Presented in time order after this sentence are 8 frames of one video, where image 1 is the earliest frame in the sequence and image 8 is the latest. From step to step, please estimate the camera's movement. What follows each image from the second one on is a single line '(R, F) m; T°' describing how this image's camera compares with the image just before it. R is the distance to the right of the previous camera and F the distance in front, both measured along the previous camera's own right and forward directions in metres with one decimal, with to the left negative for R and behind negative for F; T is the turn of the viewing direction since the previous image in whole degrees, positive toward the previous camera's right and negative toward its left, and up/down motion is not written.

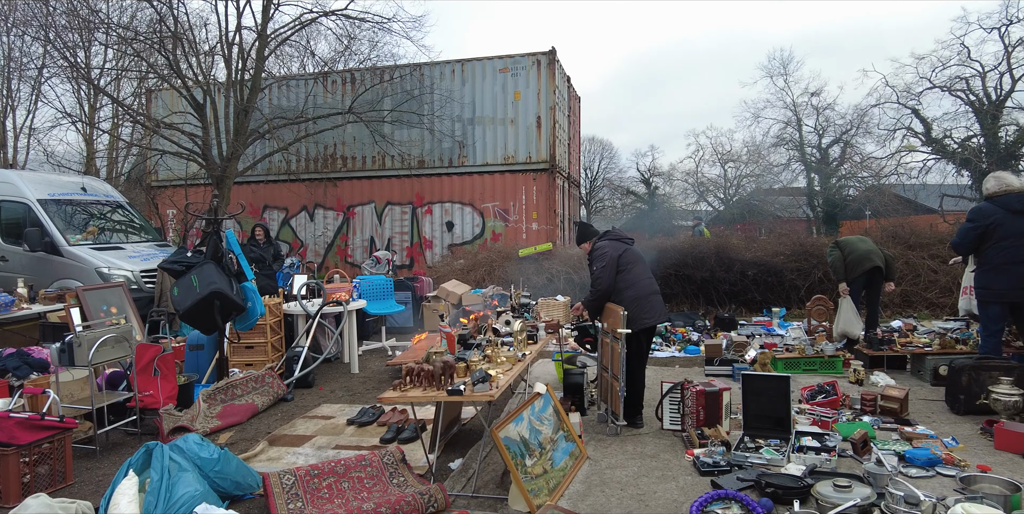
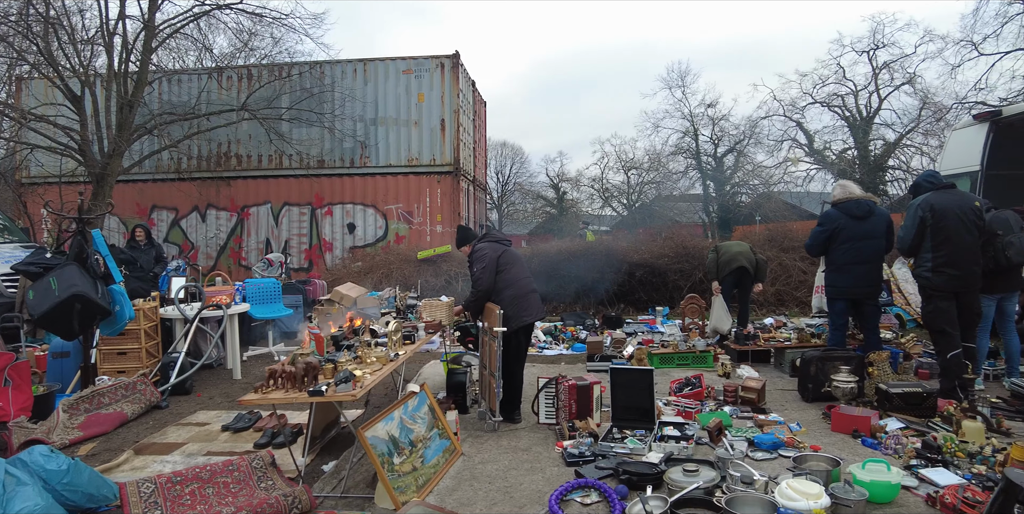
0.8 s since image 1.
(+0.2, -0.1) m; +8°
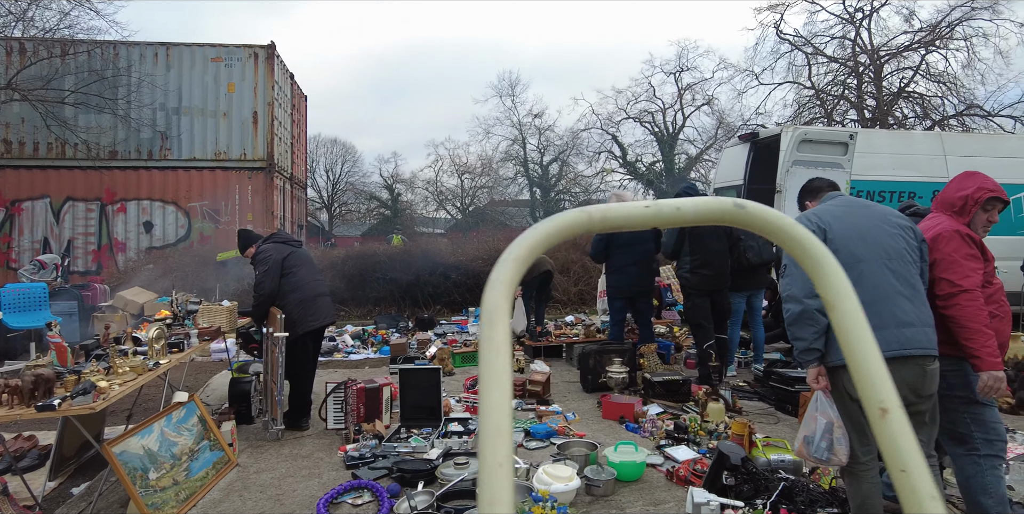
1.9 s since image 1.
(+0.3, -0.1) m; +14°
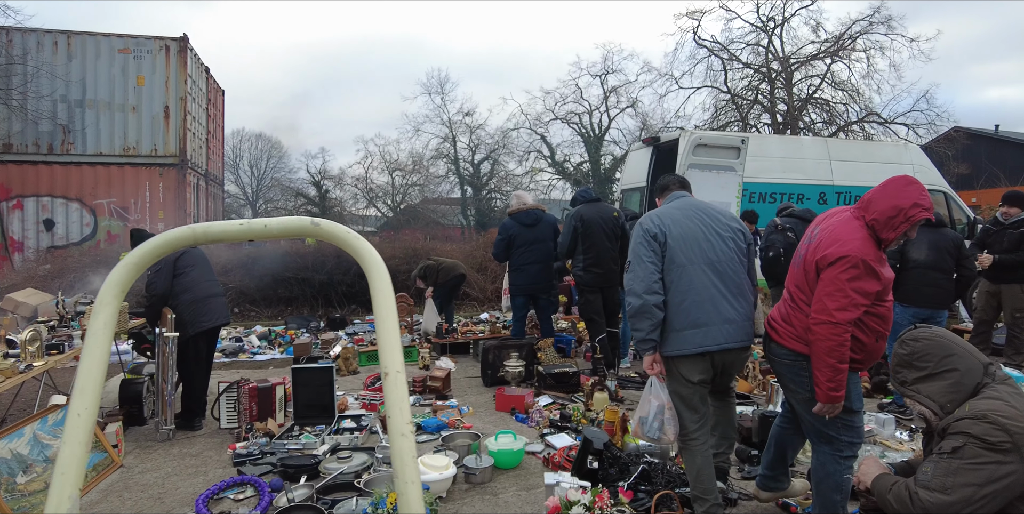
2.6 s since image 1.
(+0.3, -0.2) m; +6°
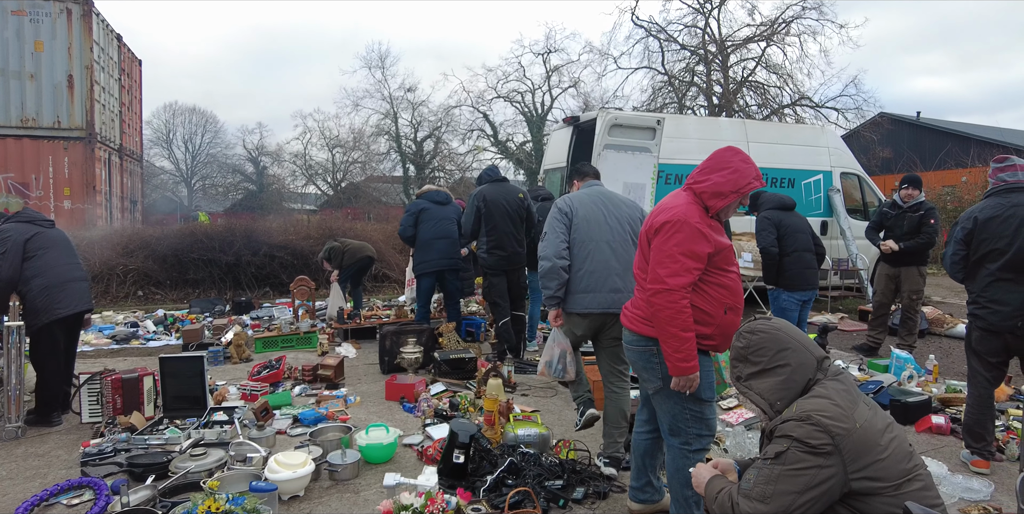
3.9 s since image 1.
(+0.4, +0.2) m; +4°
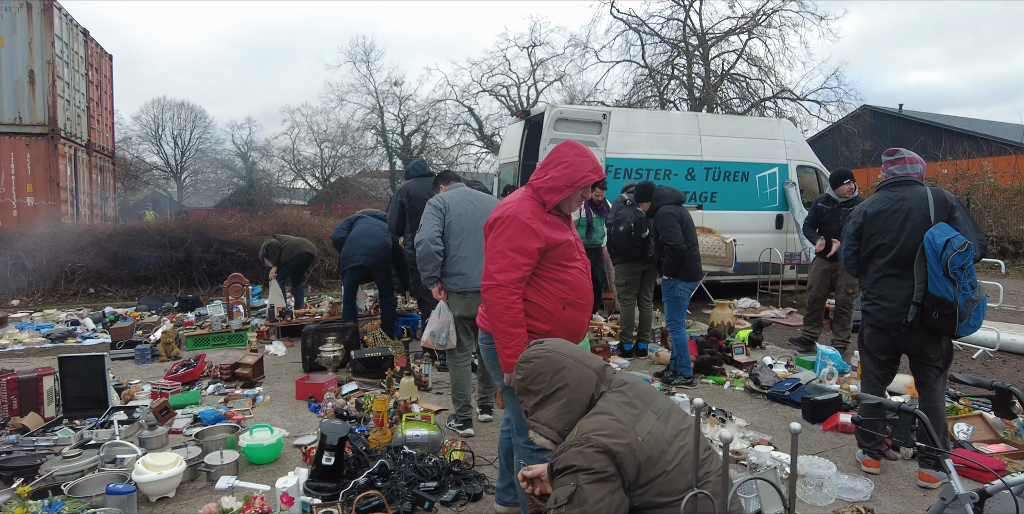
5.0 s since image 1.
(+0.6, +0.1) m; 0°
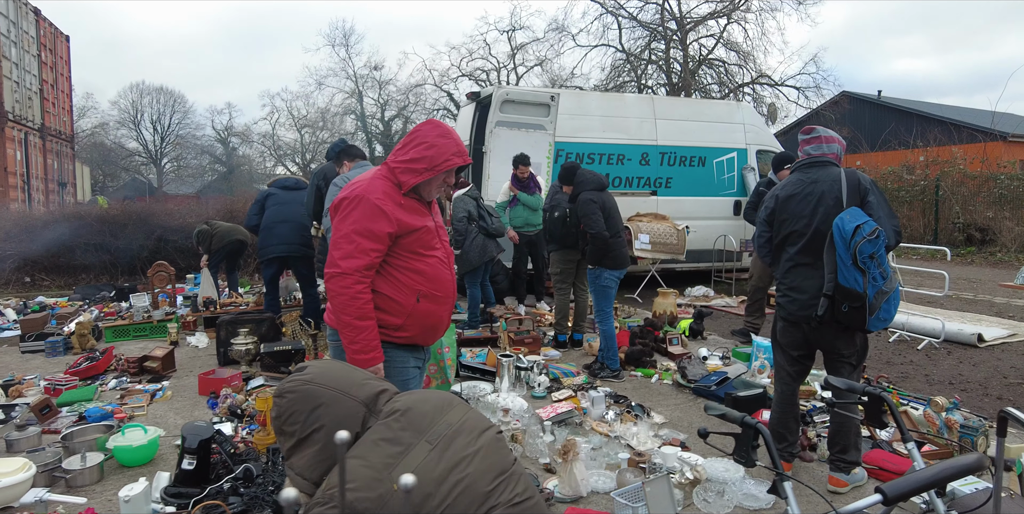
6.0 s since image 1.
(+0.5, +0.3) m; +1°
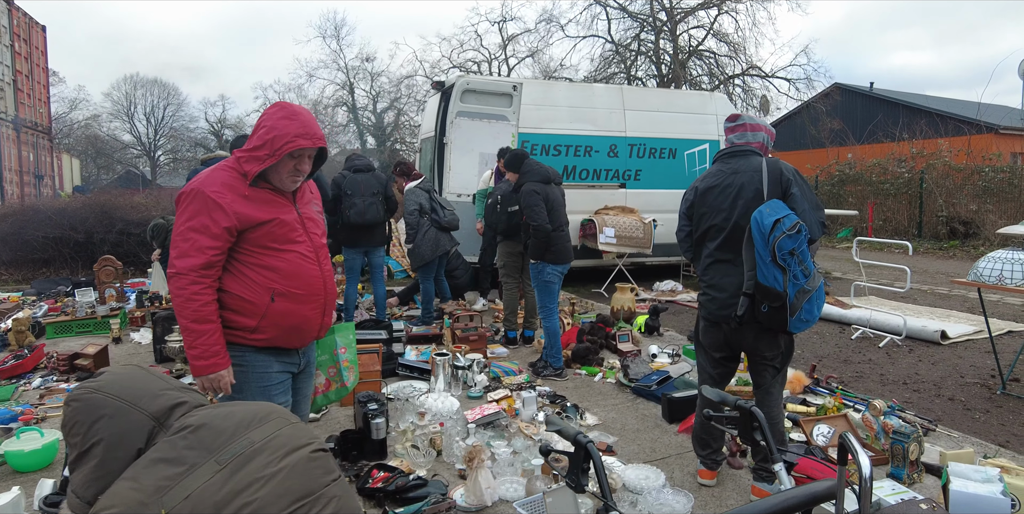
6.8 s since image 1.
(+0.4, +0.2) m; 0°
